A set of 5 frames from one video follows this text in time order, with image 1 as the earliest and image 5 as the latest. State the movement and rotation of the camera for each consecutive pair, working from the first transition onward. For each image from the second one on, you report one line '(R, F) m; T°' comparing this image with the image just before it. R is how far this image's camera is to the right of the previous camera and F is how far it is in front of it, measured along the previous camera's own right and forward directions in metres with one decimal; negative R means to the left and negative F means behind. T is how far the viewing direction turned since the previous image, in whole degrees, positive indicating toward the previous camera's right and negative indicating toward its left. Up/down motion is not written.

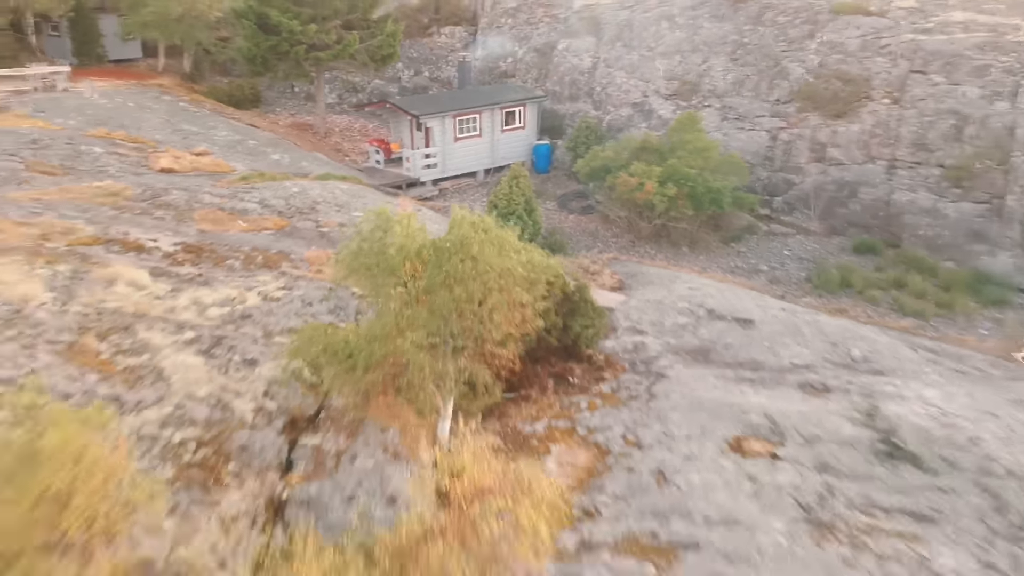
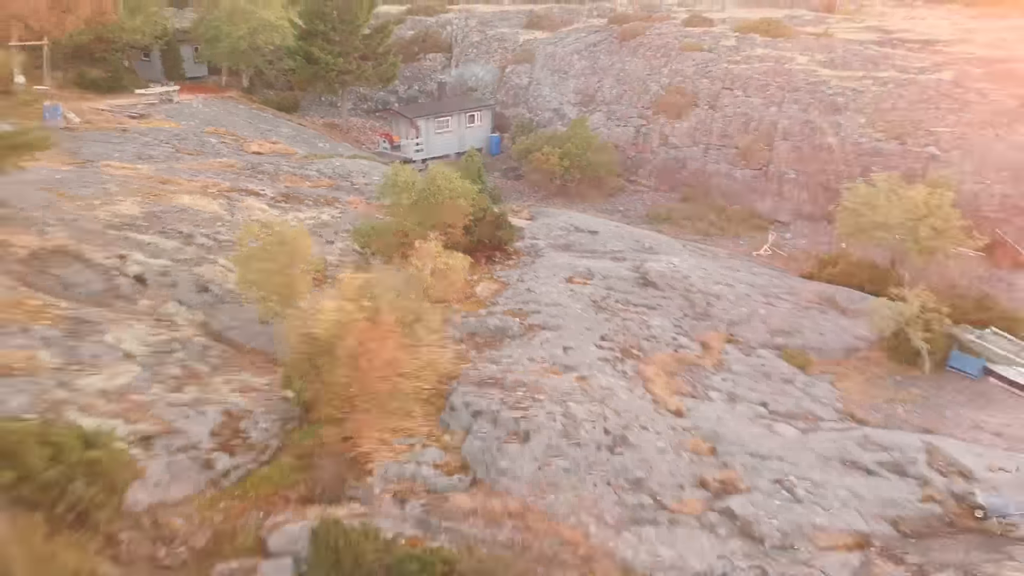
(+0.5, -5.7) m; 0°
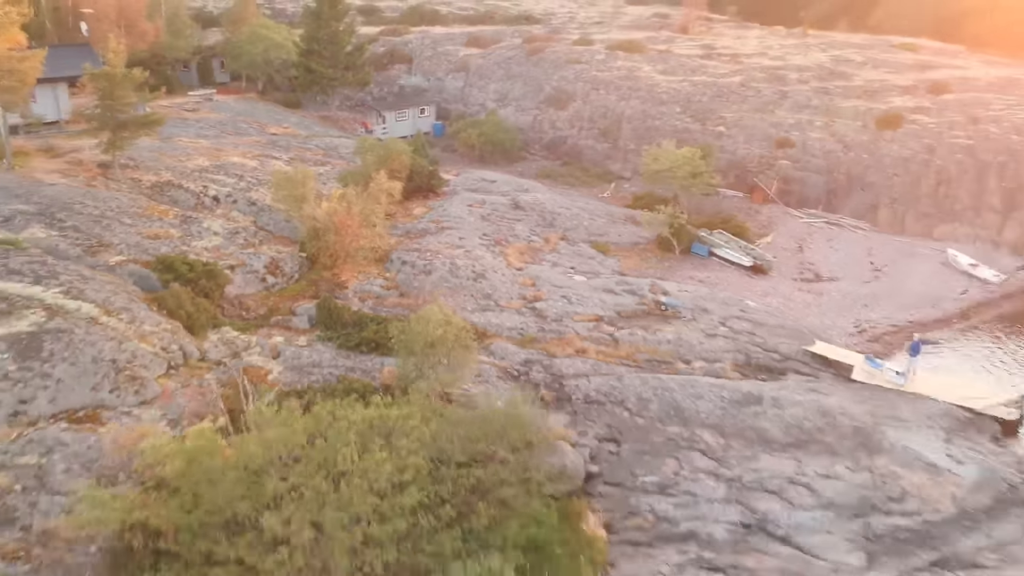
(+1.3, -7.2) m; 0°
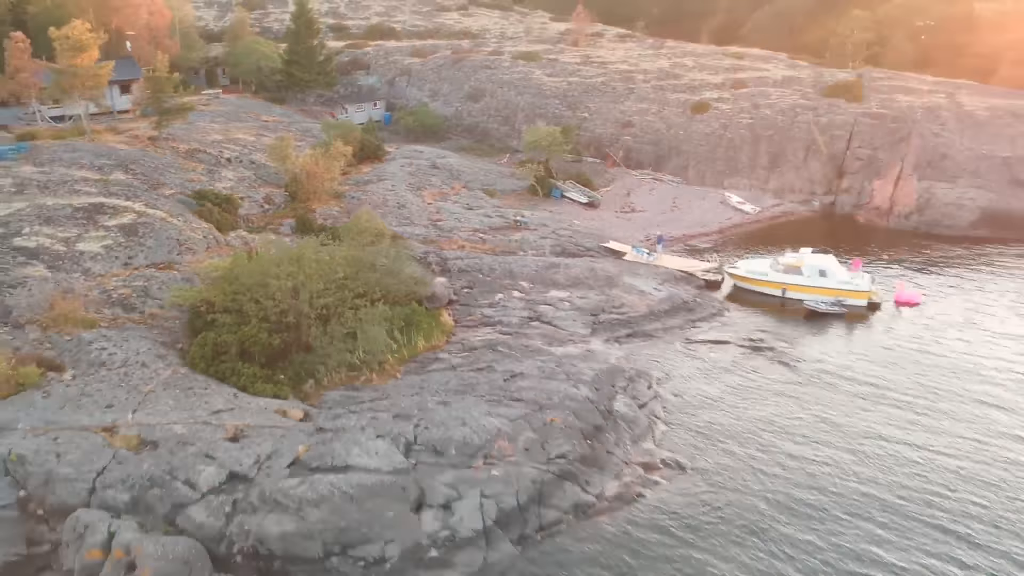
(+1.8, -8.4) m; +1°
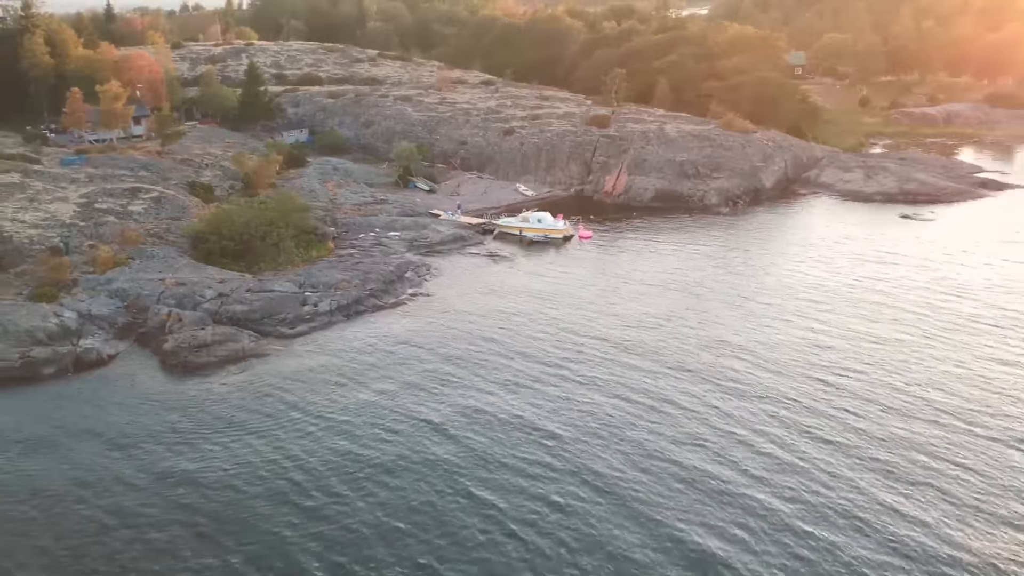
(+3.5, -16.2) m; +3°
